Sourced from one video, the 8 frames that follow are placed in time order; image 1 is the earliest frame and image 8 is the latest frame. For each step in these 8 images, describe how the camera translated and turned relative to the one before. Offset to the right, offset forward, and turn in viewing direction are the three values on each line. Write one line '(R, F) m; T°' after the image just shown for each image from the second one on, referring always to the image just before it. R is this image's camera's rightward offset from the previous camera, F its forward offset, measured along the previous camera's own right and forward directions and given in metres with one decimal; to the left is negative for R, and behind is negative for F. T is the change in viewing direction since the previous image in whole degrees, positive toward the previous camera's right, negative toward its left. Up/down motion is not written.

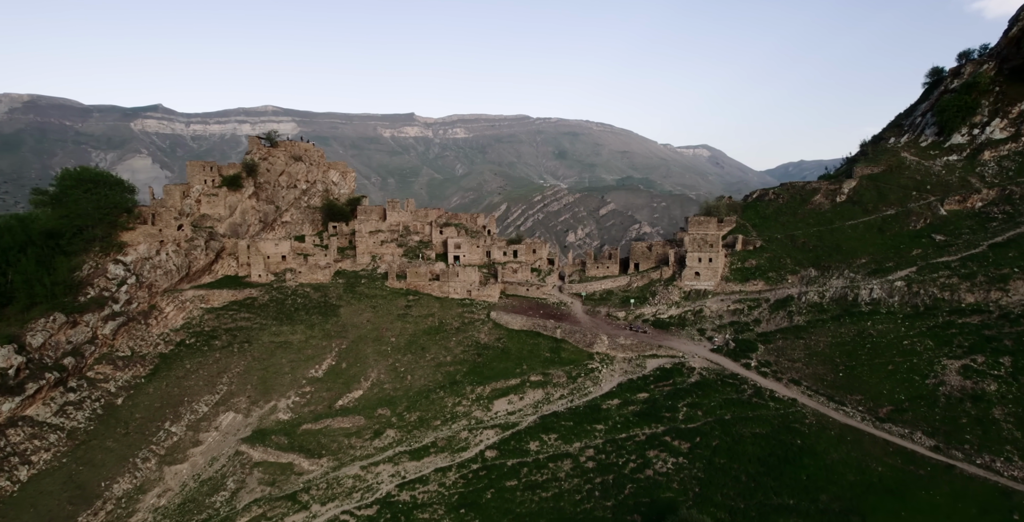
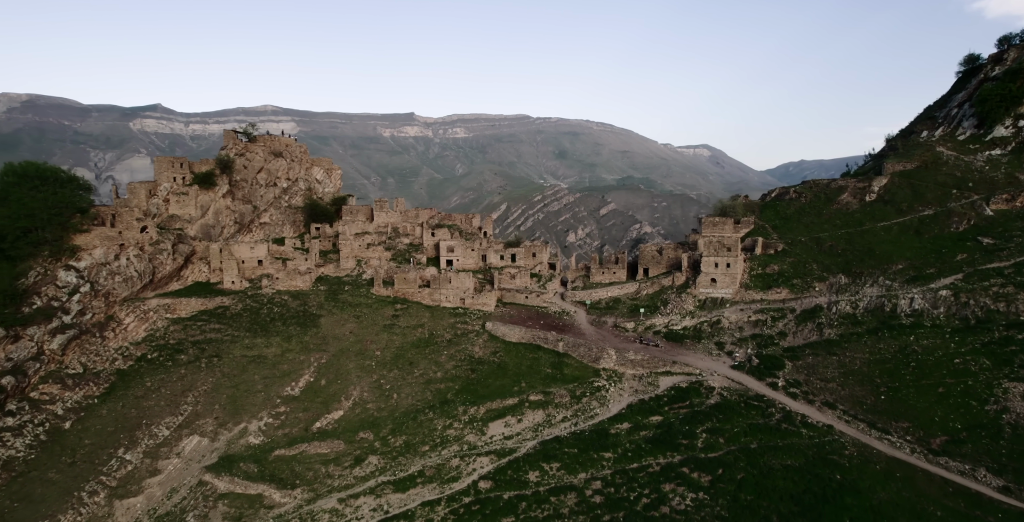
(+0.2, +4.6) m; 0°
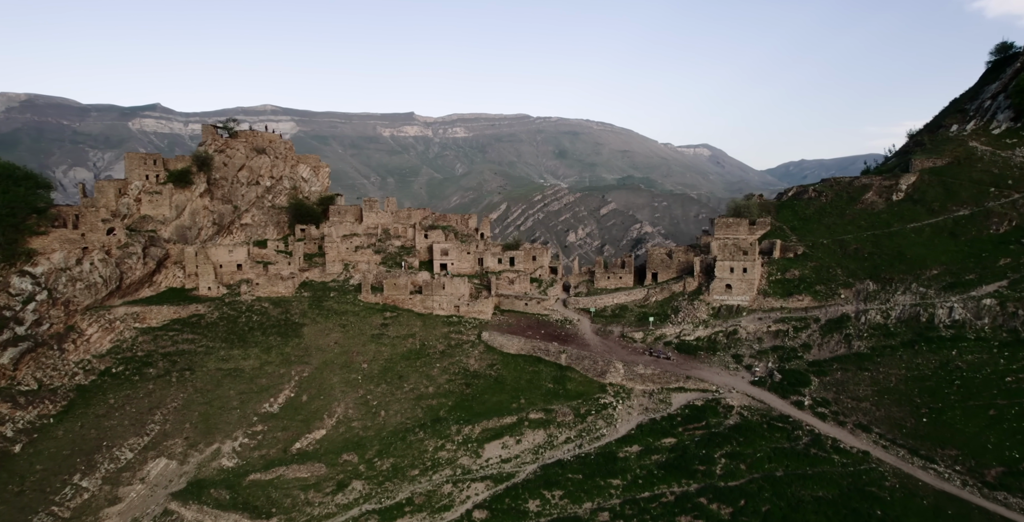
(+0.1, +3.5) m; 0°
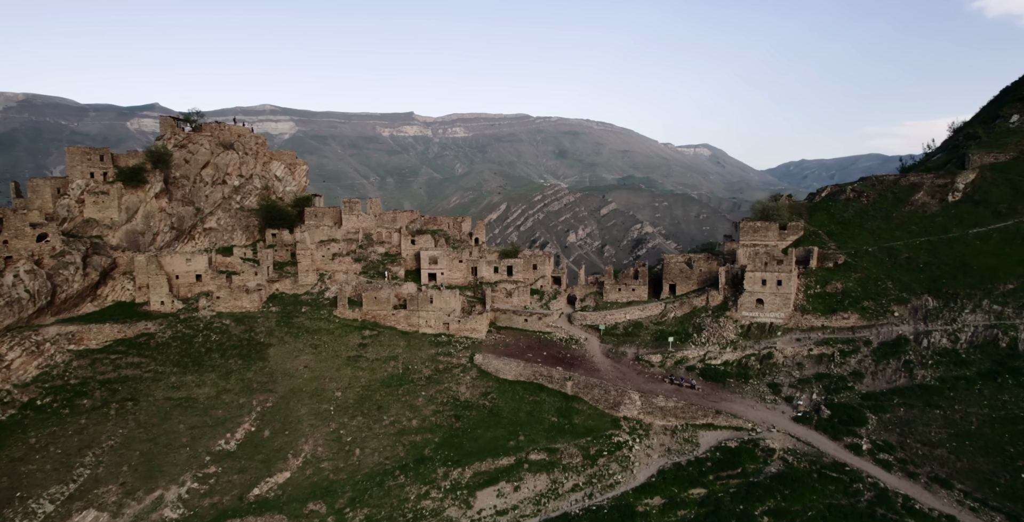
(+0.2, +5.7) m; 0°
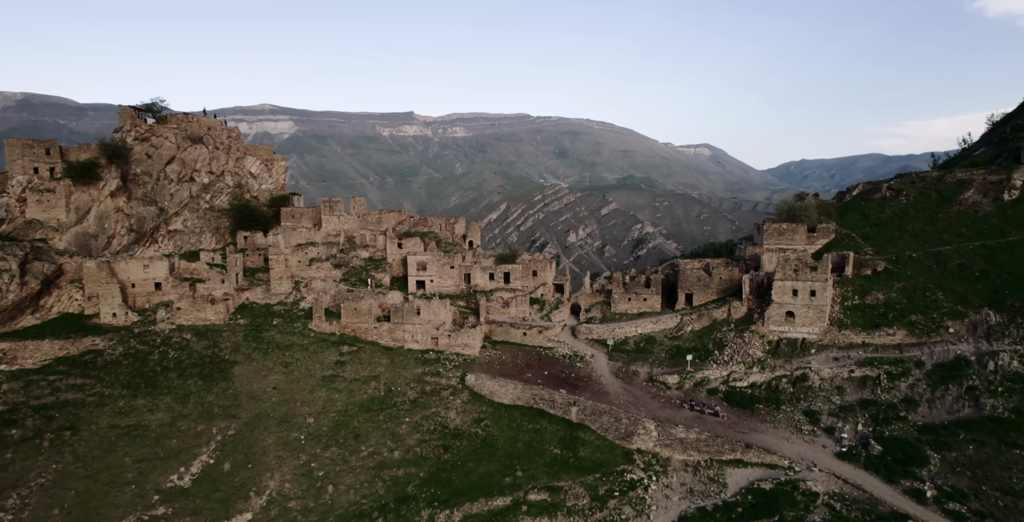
(+0.2, +4.4) m; 0°
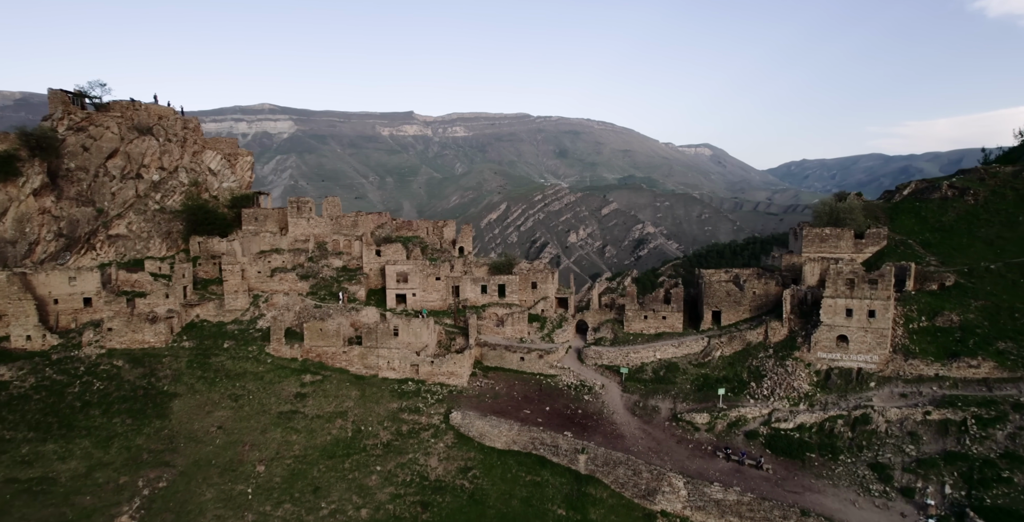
(+0.3, +5.6) m; 0°
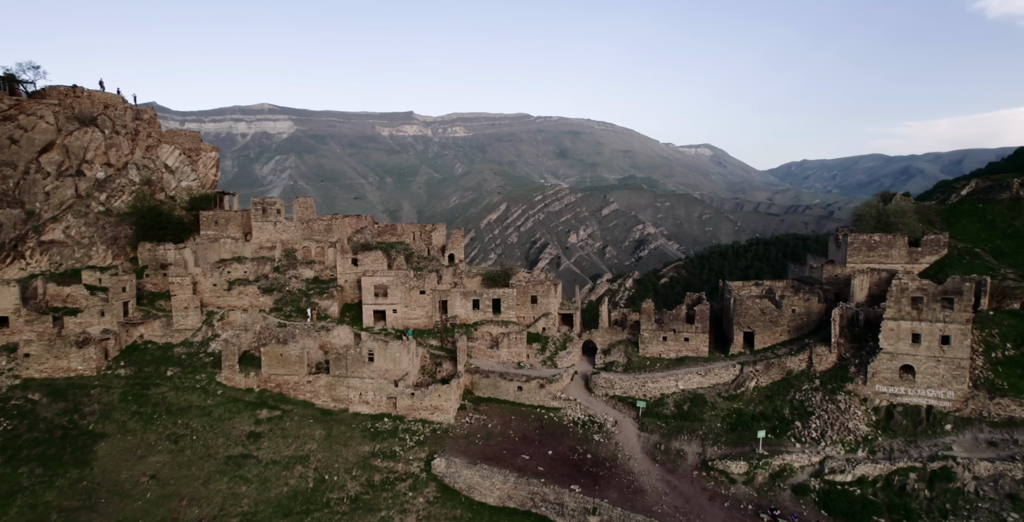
(+0.2, +4.7) m; 0°
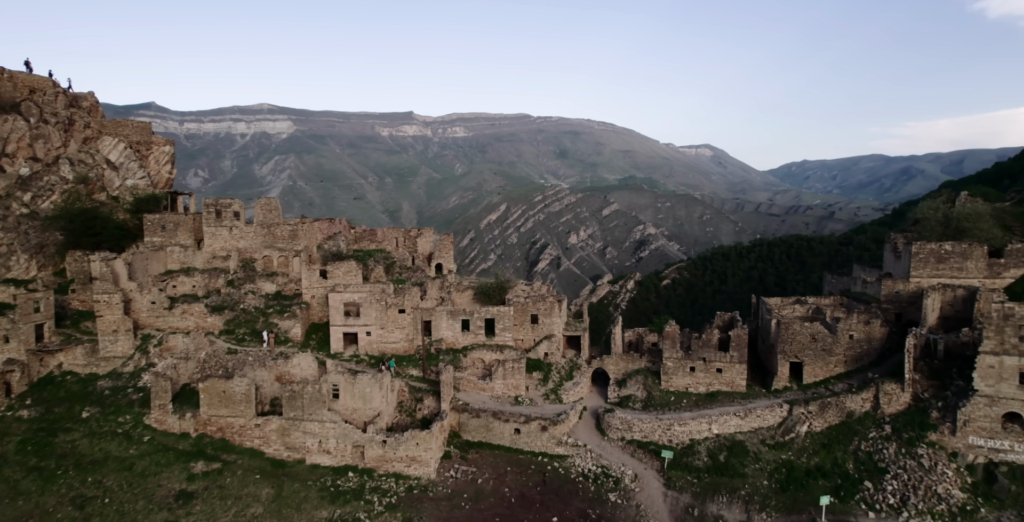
(+0.2, +4.7) m; 0°
